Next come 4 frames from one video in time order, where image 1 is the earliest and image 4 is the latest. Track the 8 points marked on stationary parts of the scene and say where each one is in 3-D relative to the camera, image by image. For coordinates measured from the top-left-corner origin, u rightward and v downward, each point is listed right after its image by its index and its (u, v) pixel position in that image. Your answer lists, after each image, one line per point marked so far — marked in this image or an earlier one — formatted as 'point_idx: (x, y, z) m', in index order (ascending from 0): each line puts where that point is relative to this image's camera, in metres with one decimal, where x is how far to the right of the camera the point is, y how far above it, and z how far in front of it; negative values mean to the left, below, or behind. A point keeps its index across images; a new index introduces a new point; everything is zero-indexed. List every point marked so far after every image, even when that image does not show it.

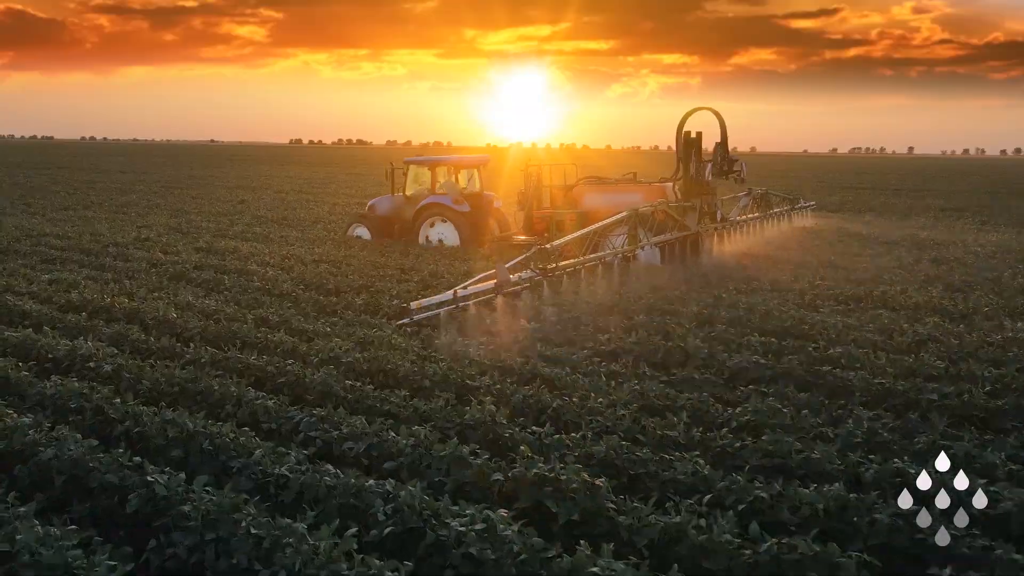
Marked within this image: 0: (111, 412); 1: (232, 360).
0: (-2.4, -0.7, +4.6) m
1: (-2.1, -0.5, +5.8) m
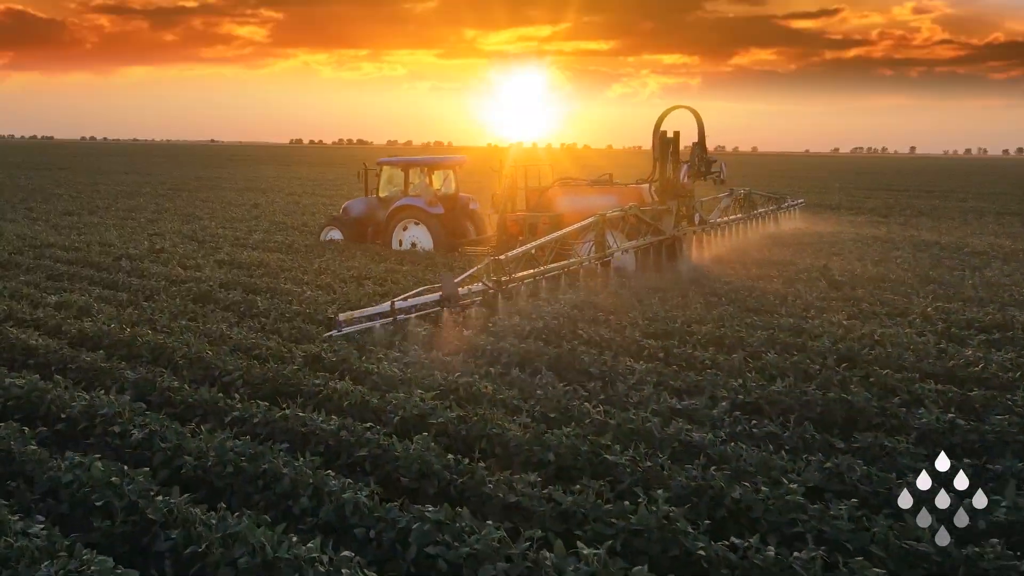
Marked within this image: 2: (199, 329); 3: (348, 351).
0: (-1.6, -1.0, +3.4) m
1: (-1.3, -0.8, +4.6) m
2: (-2.9, -0.4, +7.0) m
3: (-1.3, -0.5, +6.3) m
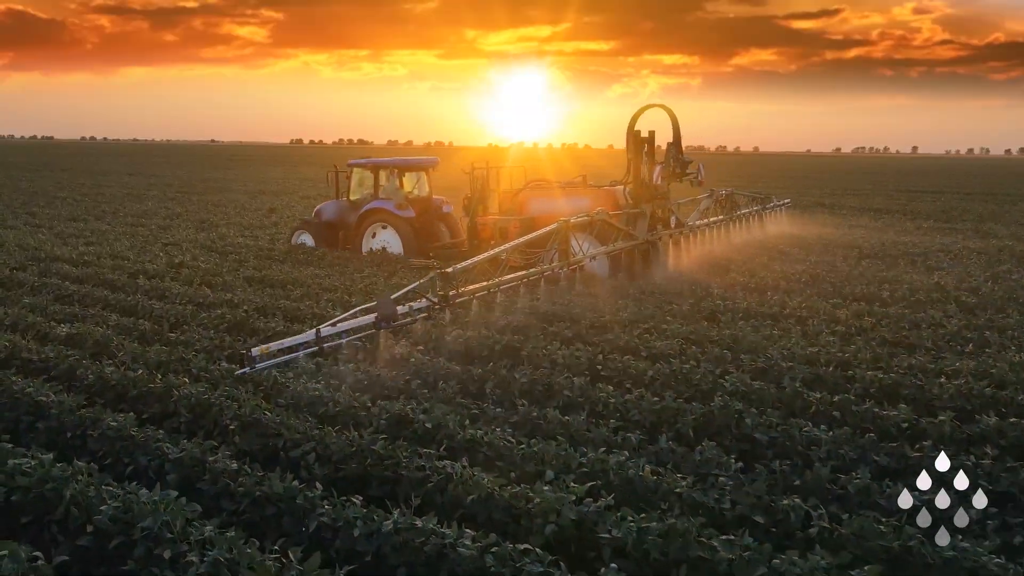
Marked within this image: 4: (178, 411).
0: (-0.7, -1.3, +2.1) m
1: (-0.4, -1.1, +3.3) m
2: (-2.0, -0.6, +5.7) m
3: (-0.5, -0.8, +5.0) m
4: (-2.2, -0.8, +5.0) m
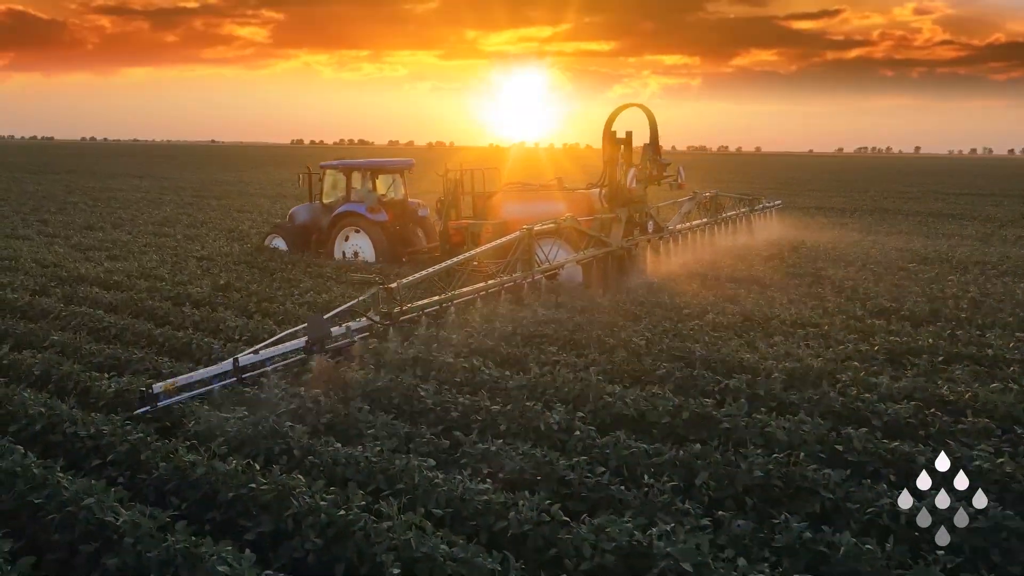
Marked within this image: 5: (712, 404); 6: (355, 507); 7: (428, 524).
0: (+0.5, -1.6, +0.6) m
1: (+0.8, -1.4, +1.7) m
2: (-0.8, -0.9, +4.2) m
3: (+0.8, -1.1, +3.5) m
4: (-0.9, -1.1, +3.5) m
5: (+1.3, -0.8, +5.2) m
6: (-0.7, -1.0, +3.6) m
7: (-0.4, -1.1, +3.5) m
